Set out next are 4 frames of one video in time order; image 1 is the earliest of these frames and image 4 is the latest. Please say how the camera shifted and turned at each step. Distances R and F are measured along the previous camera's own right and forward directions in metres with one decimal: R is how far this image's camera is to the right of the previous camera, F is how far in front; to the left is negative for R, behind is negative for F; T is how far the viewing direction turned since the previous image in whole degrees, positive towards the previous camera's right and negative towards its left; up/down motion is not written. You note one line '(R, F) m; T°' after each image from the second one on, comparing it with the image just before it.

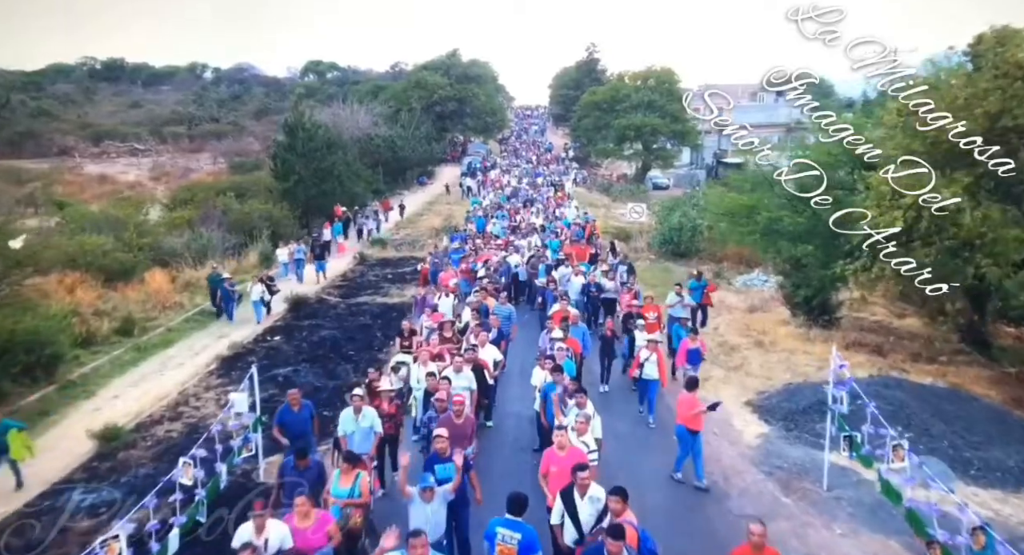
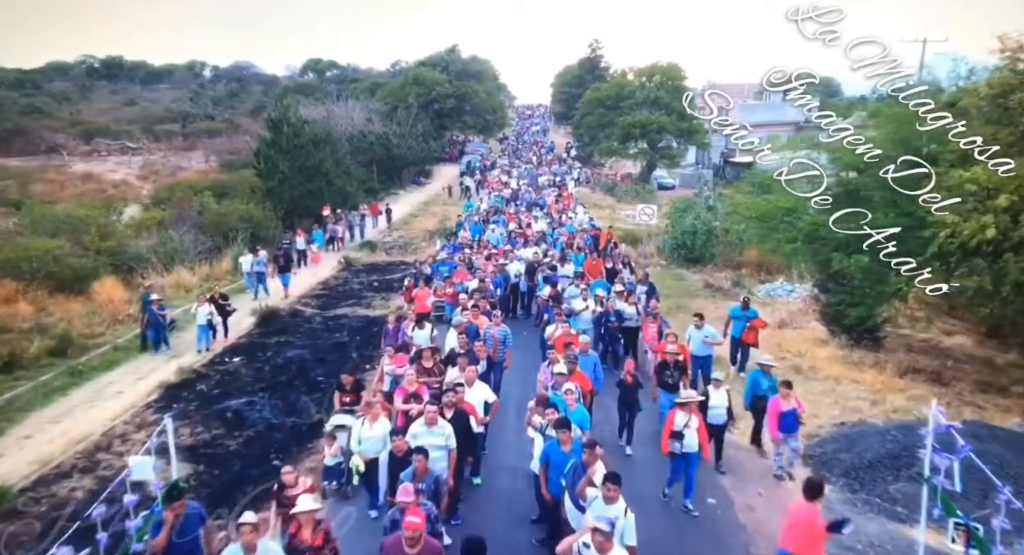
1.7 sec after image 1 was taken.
(+0.1, +2.4) m; 0°
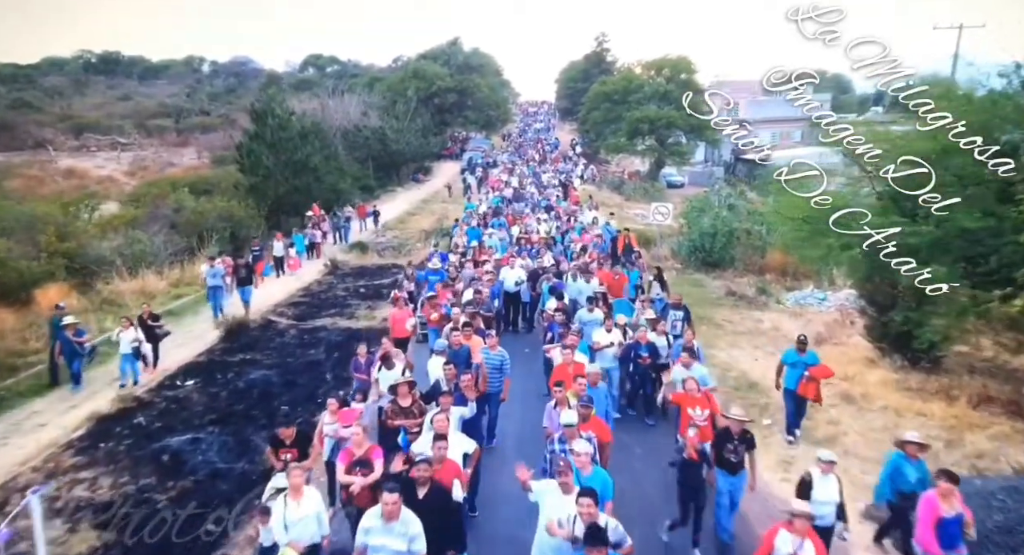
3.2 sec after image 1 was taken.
(0.0, +2.3) m; 0°
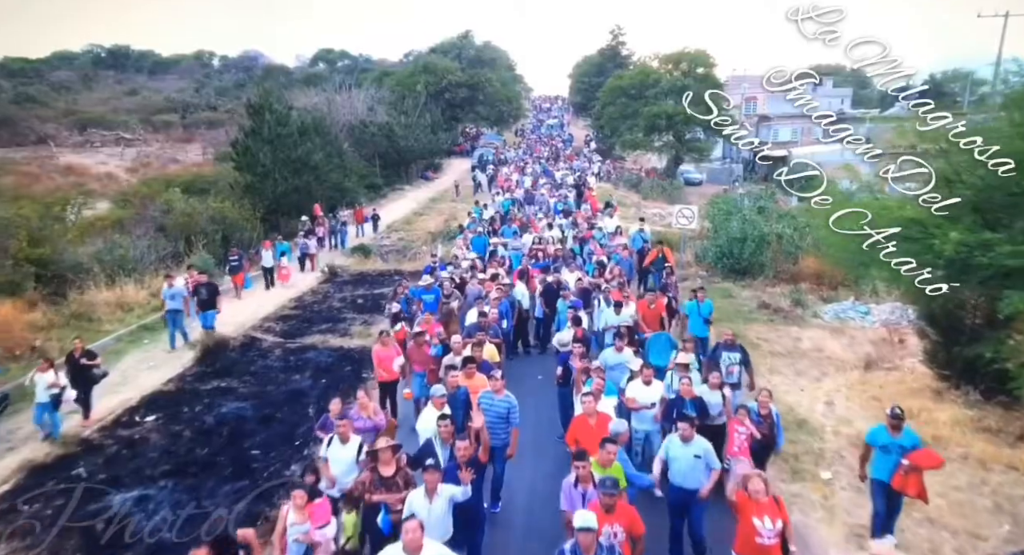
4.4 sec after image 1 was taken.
(0.0, +1.9) m; -1°
